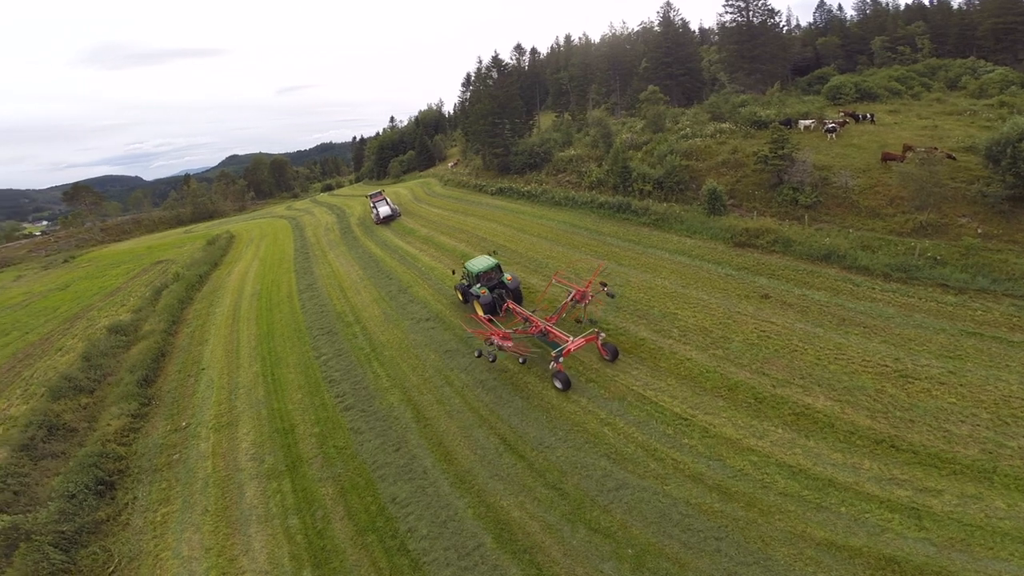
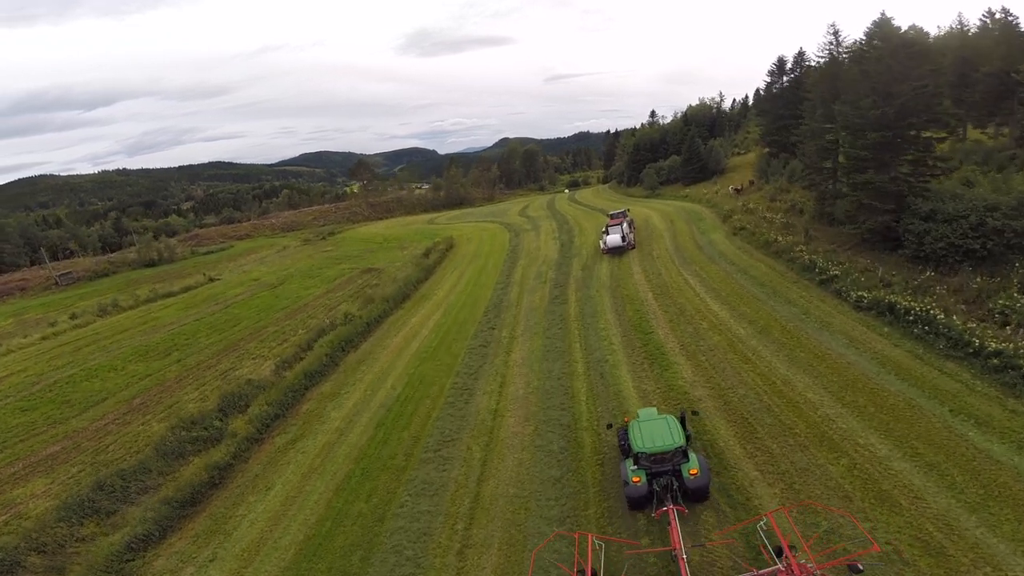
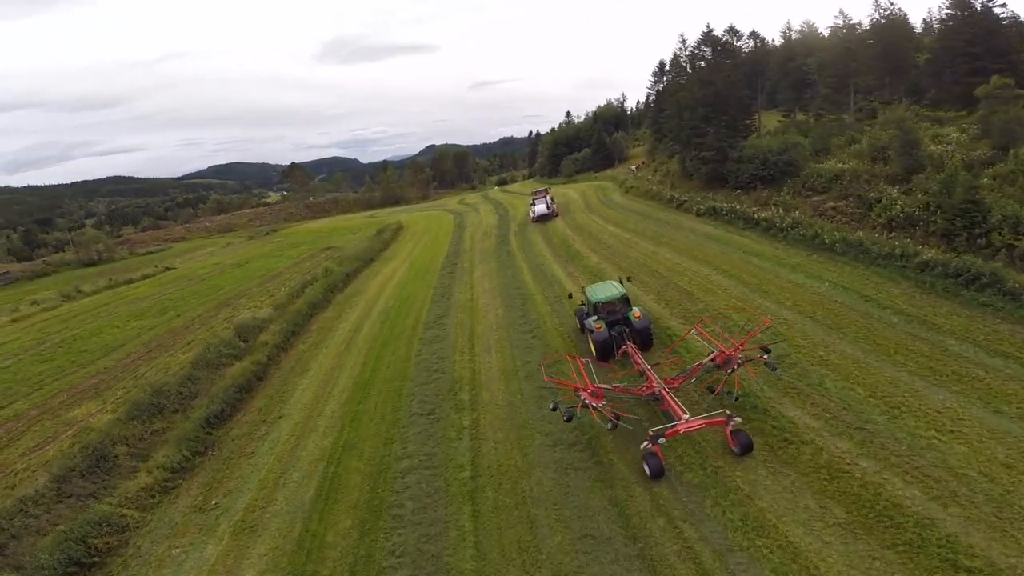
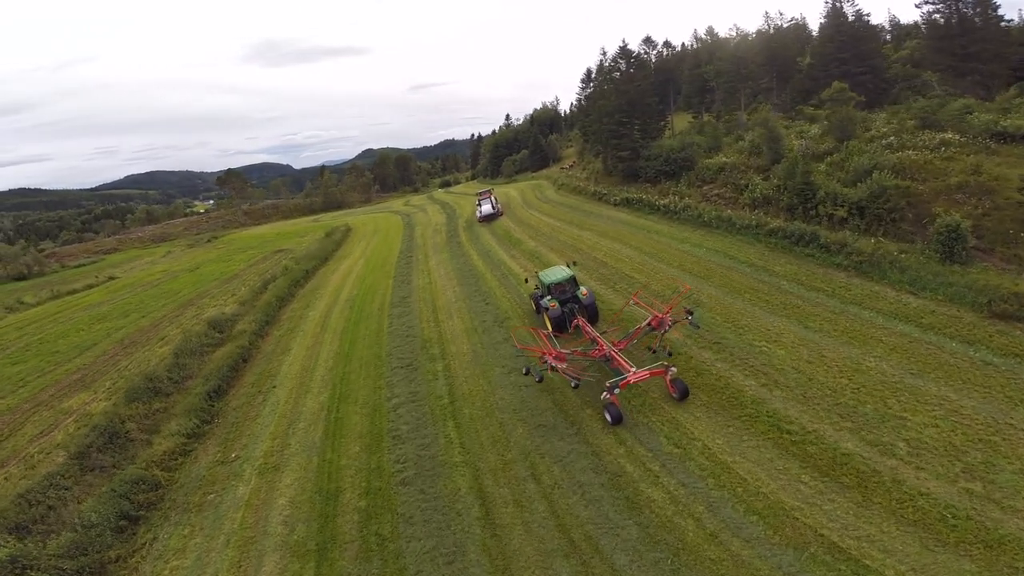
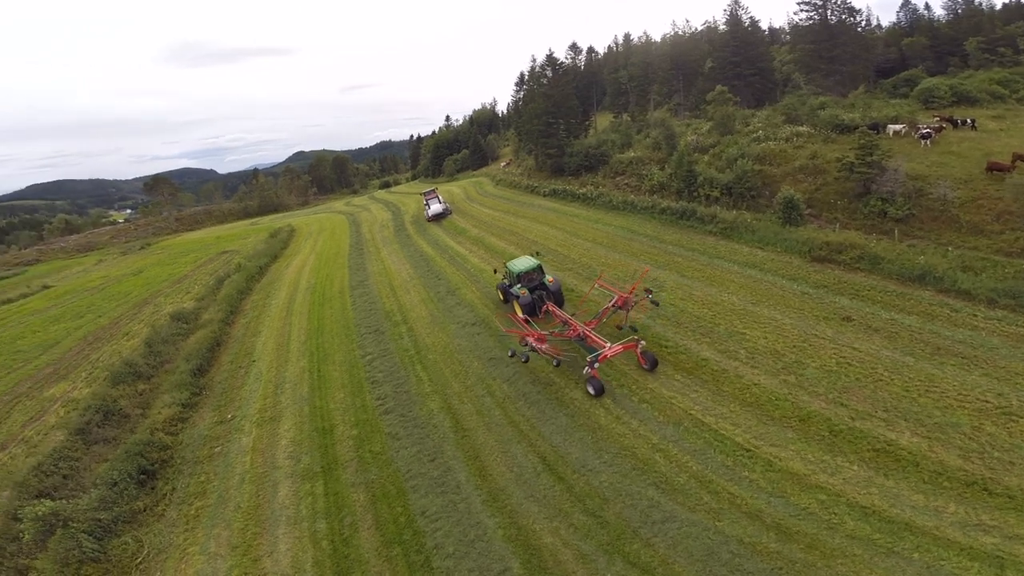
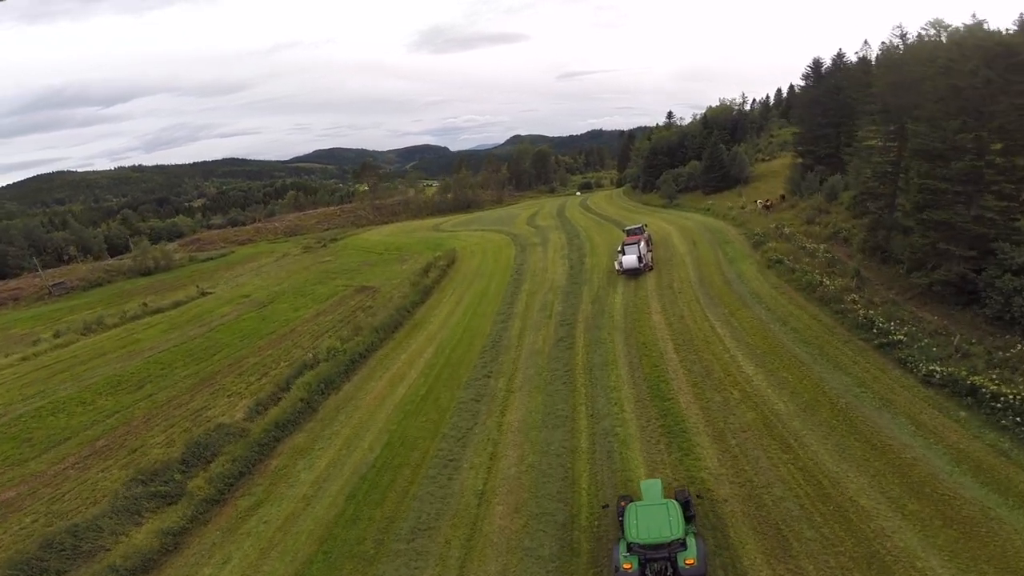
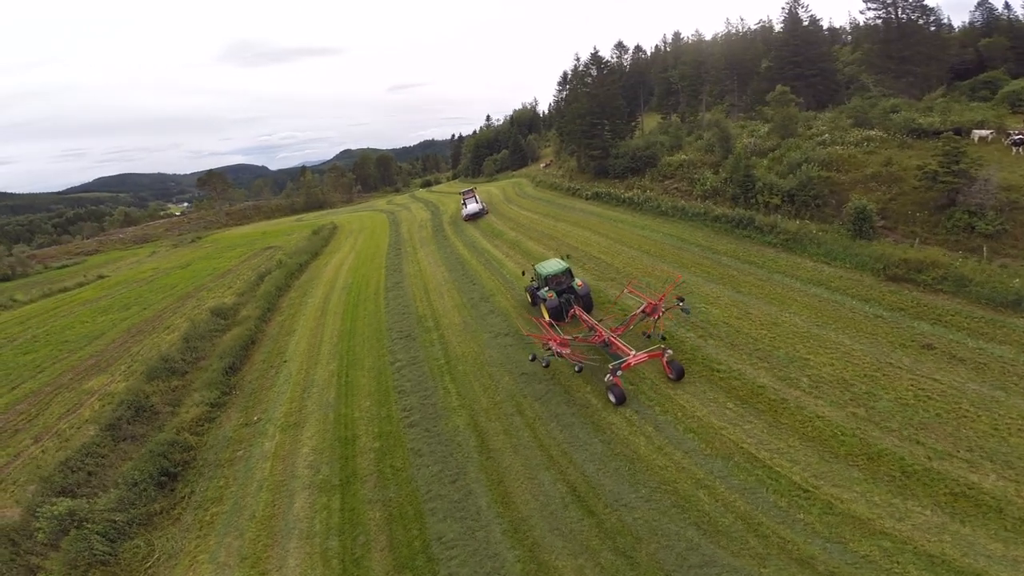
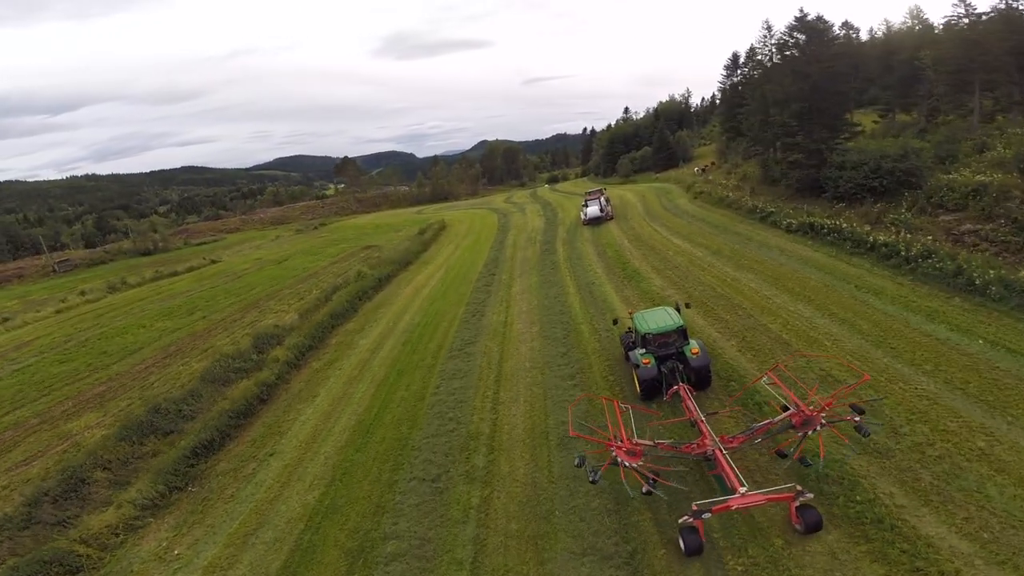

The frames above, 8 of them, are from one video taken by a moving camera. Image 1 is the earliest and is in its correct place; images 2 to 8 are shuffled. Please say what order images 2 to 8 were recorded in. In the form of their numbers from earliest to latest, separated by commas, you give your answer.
5, 7, 4, 3, 8, 2, 6
